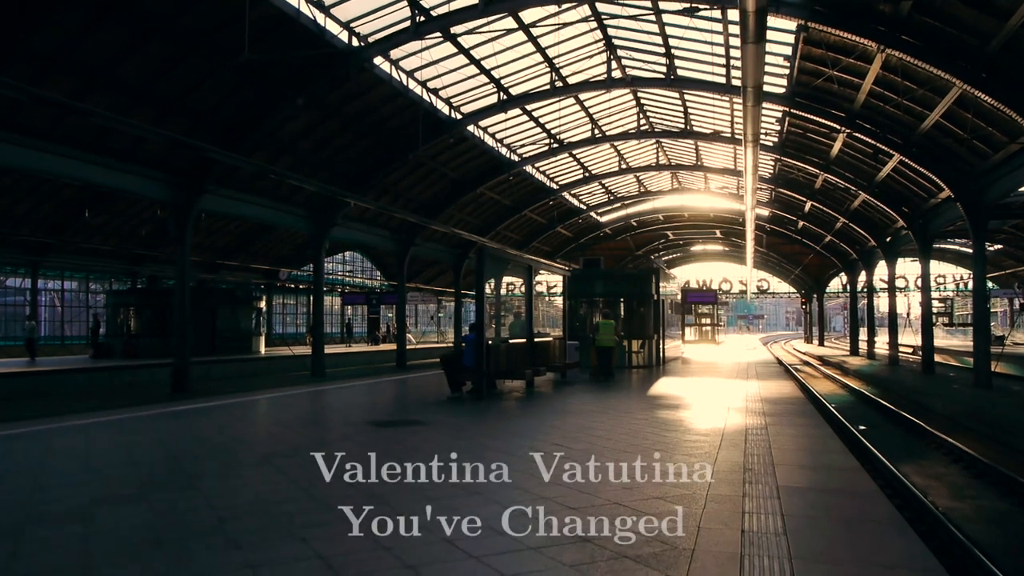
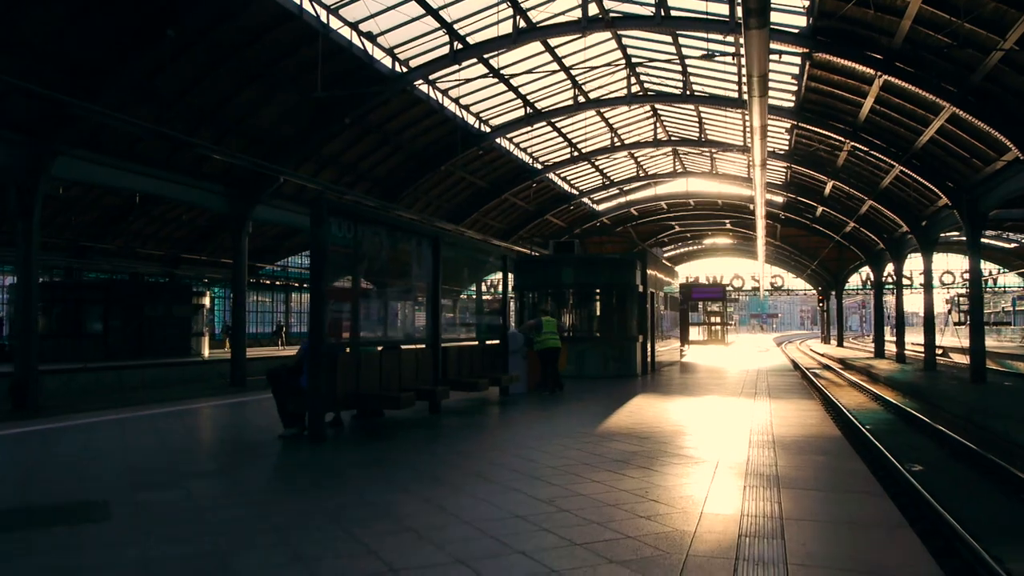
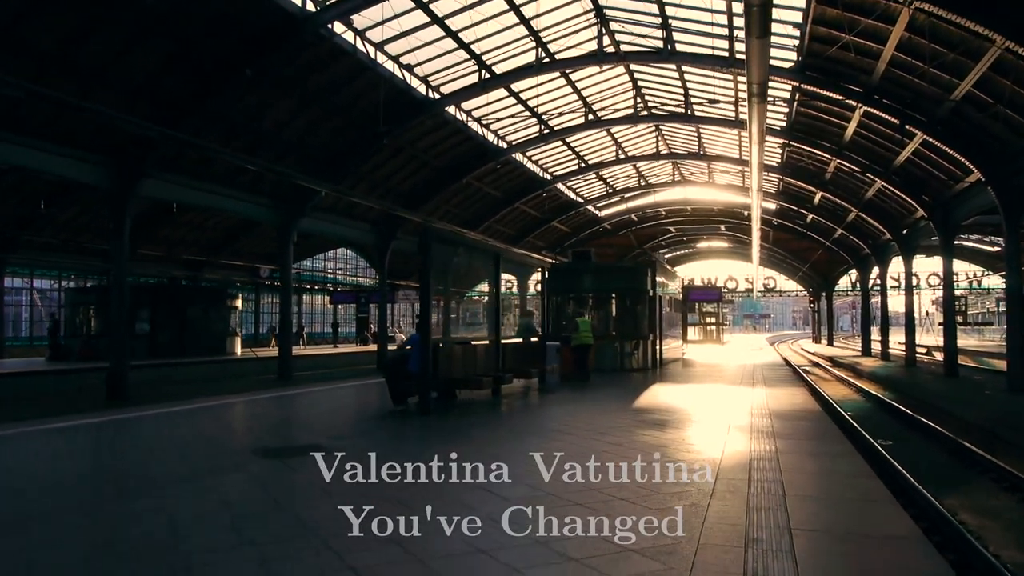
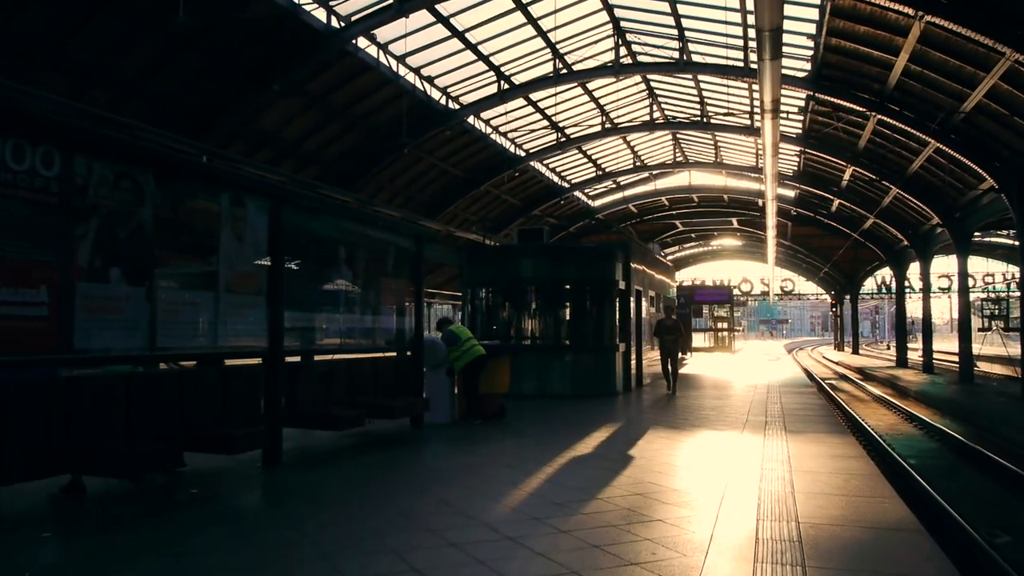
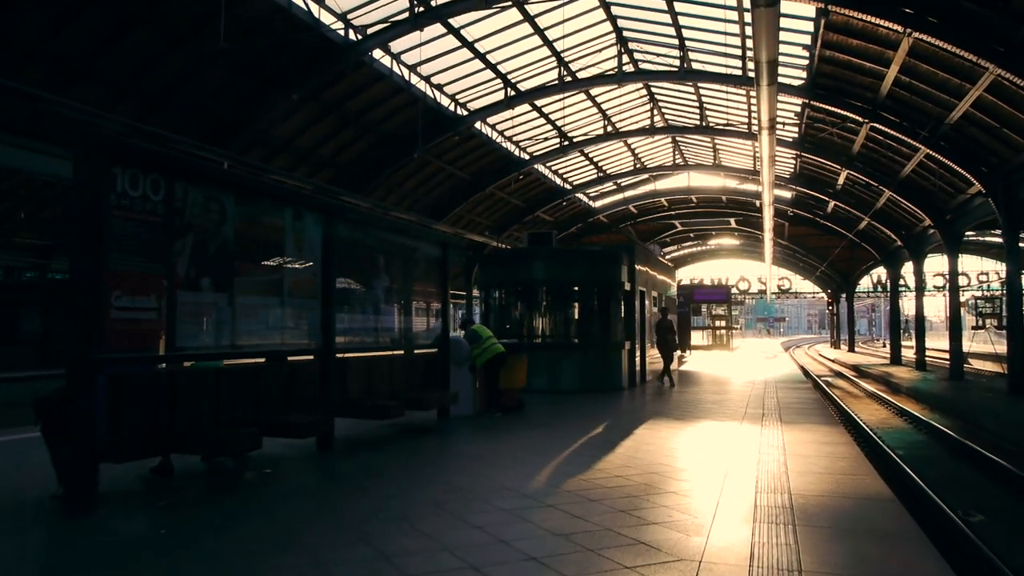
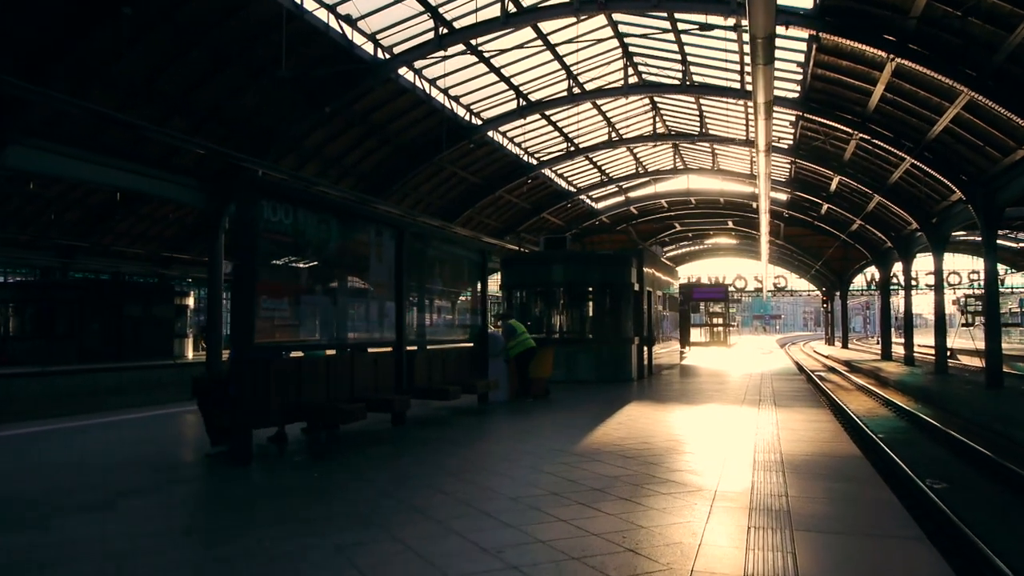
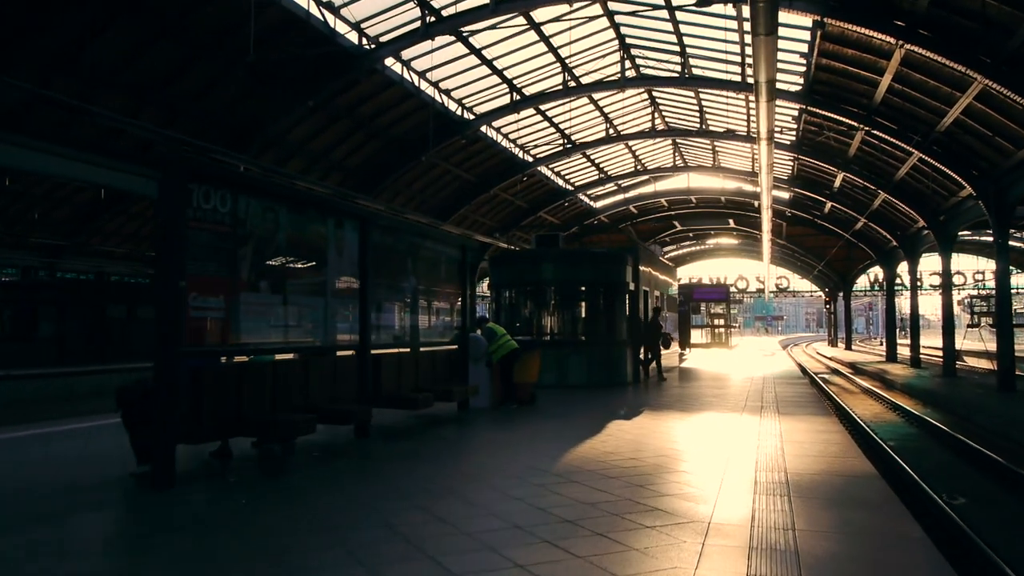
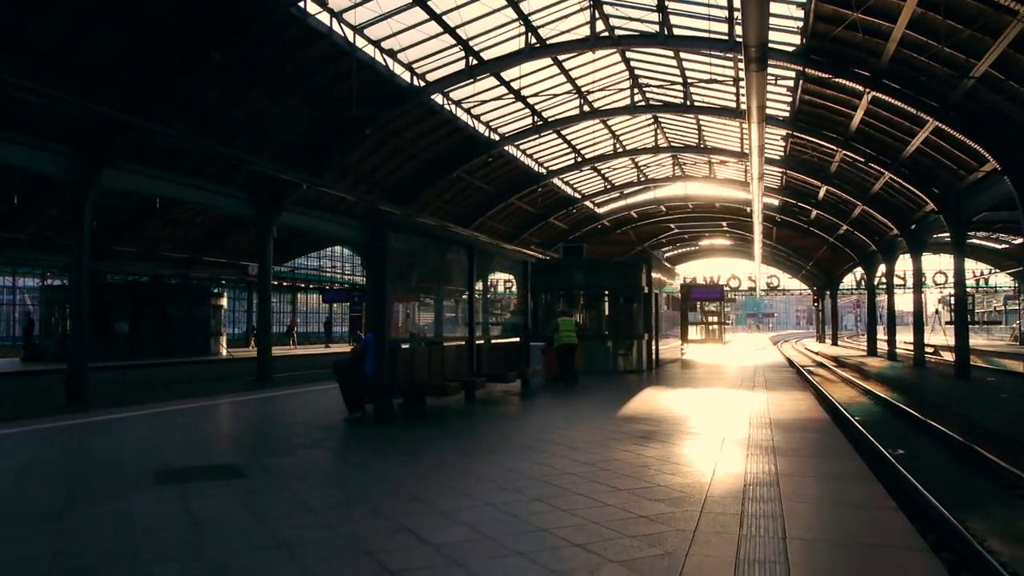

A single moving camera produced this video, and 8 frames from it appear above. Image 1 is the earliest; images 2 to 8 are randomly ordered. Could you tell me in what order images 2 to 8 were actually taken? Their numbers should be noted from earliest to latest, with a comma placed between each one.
3, 8, 2, 6, 7, 5, 4
